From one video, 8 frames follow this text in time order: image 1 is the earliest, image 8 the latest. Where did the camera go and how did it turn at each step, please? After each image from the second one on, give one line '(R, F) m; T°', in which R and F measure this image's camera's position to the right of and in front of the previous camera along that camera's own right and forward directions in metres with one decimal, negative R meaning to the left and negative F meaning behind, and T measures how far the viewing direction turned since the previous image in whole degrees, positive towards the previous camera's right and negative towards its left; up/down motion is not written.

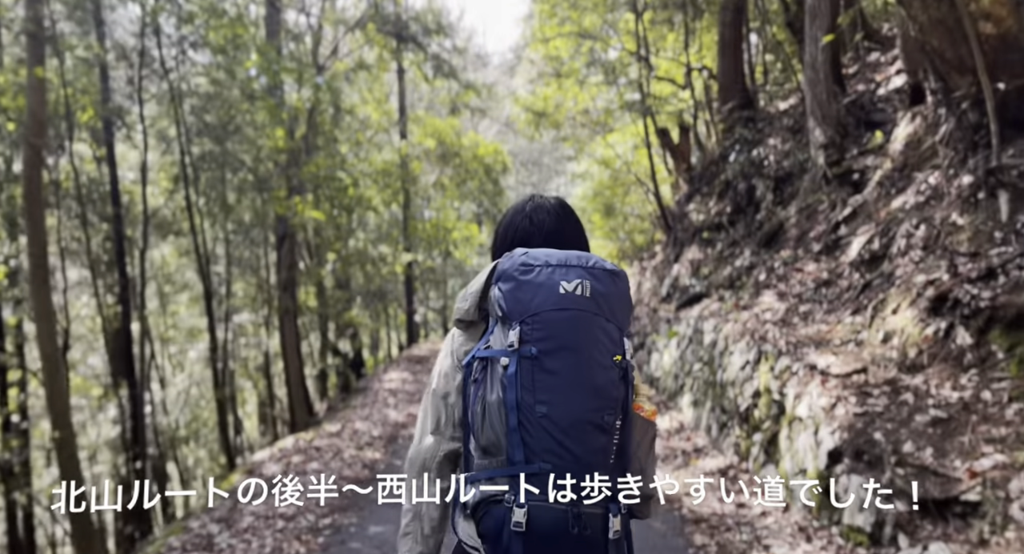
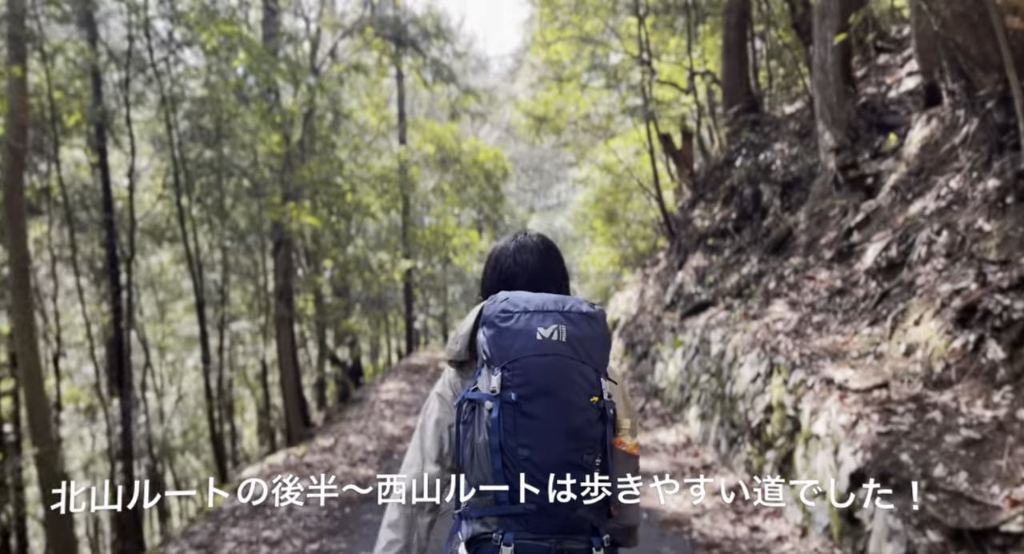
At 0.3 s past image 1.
(0.0, +0.3) m; 0°
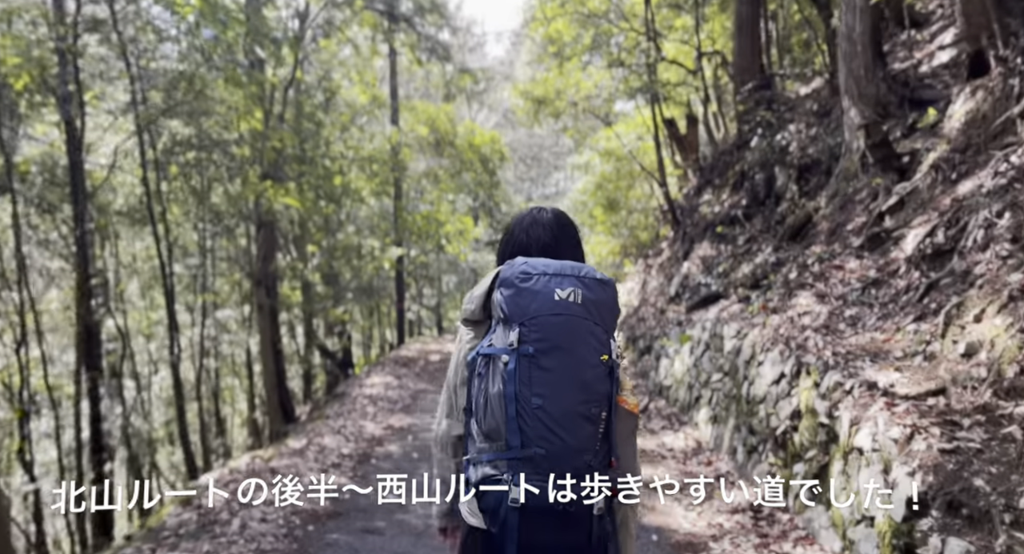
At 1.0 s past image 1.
(0.0, +0.9) m; 0°
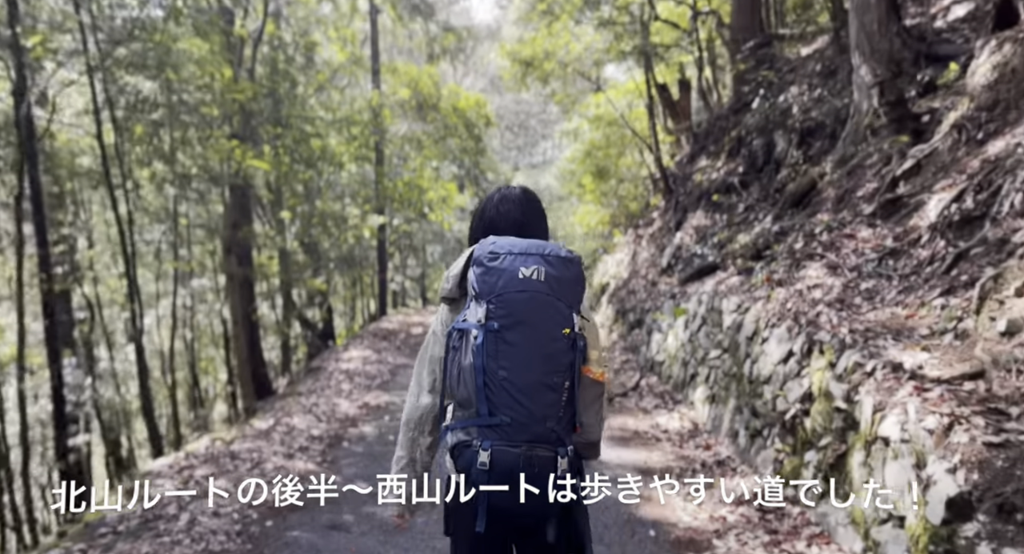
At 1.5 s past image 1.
(0.0, +0.6) m; +1°
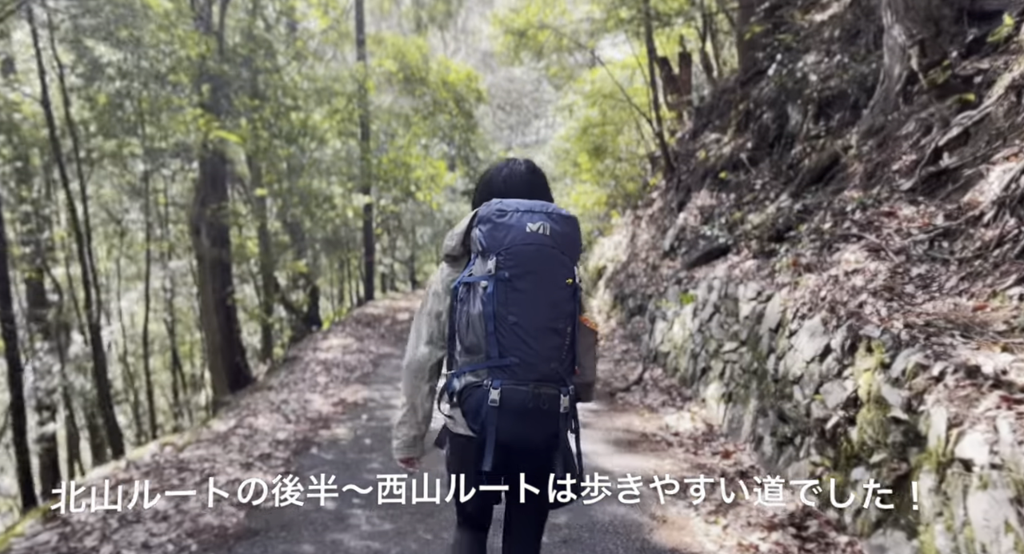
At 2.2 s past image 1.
(0.0, +0.9) m; +1°
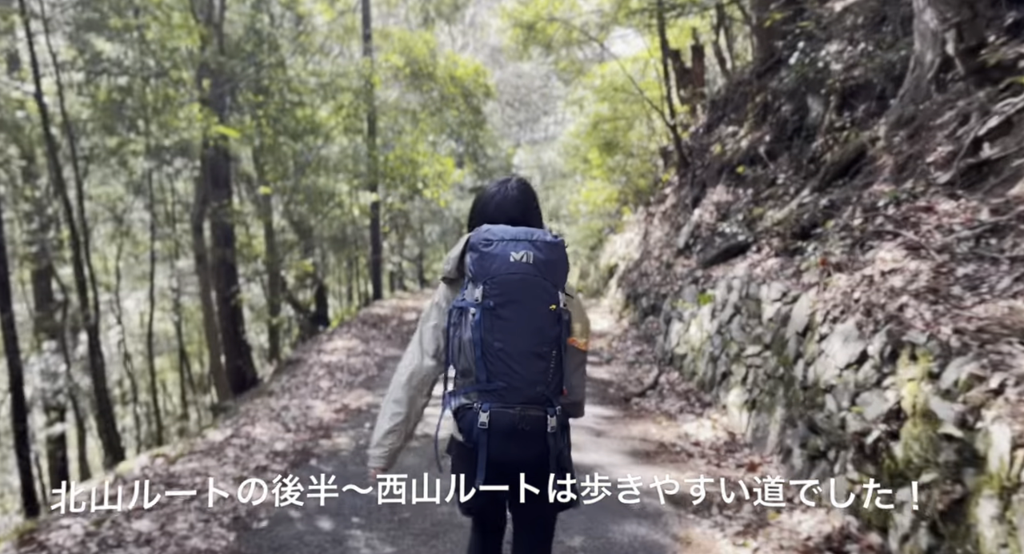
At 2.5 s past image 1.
(0.0, +0.4) m; -1°
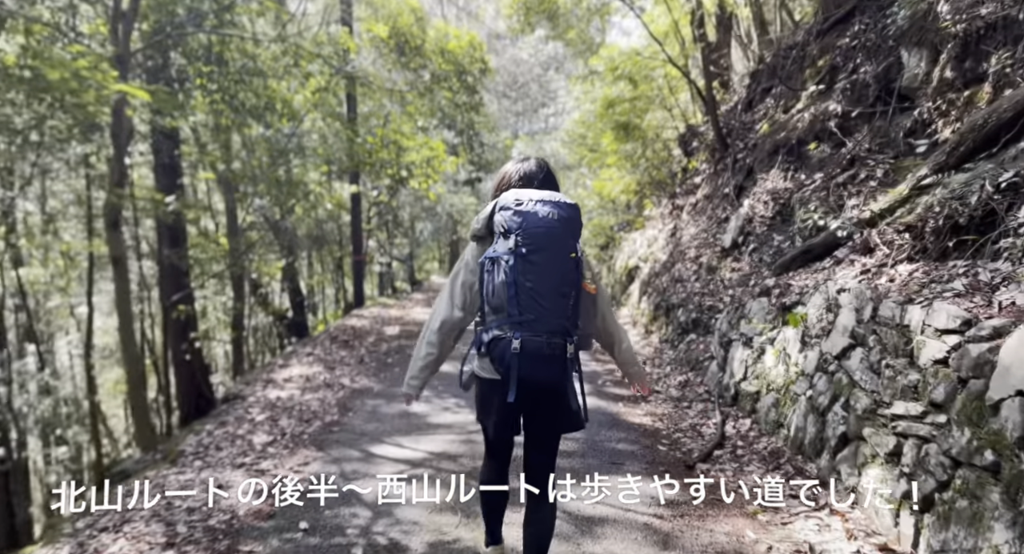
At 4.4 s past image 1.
(-0.1, +2.5) m; 0°
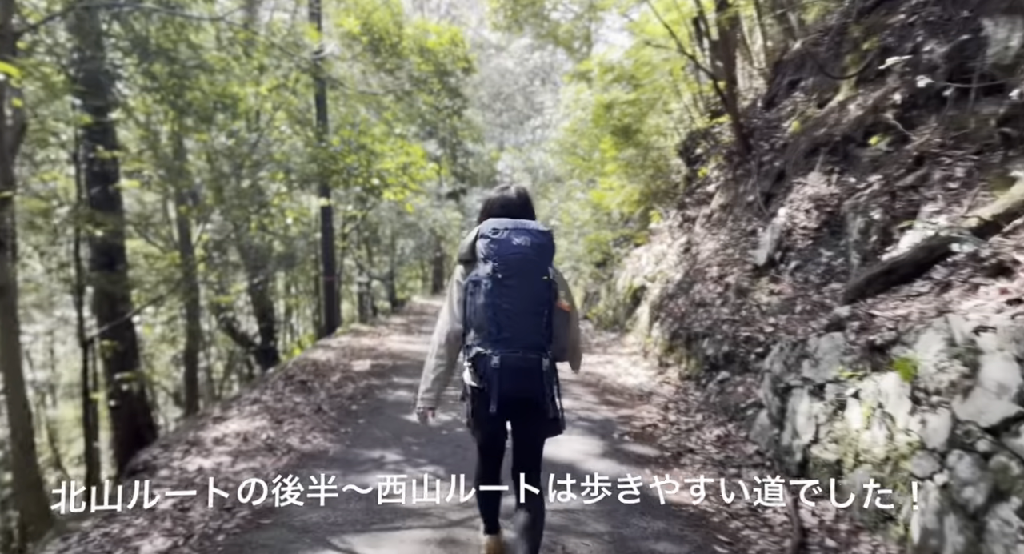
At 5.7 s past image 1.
(-0.1, +1.8) m; +1°
